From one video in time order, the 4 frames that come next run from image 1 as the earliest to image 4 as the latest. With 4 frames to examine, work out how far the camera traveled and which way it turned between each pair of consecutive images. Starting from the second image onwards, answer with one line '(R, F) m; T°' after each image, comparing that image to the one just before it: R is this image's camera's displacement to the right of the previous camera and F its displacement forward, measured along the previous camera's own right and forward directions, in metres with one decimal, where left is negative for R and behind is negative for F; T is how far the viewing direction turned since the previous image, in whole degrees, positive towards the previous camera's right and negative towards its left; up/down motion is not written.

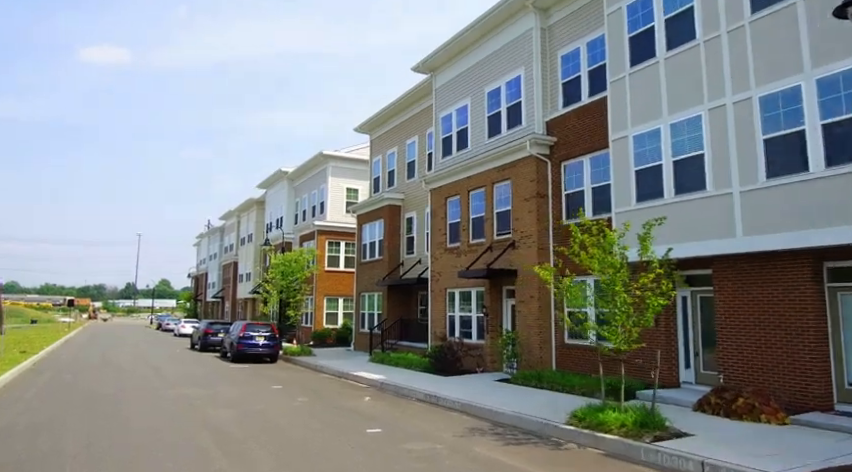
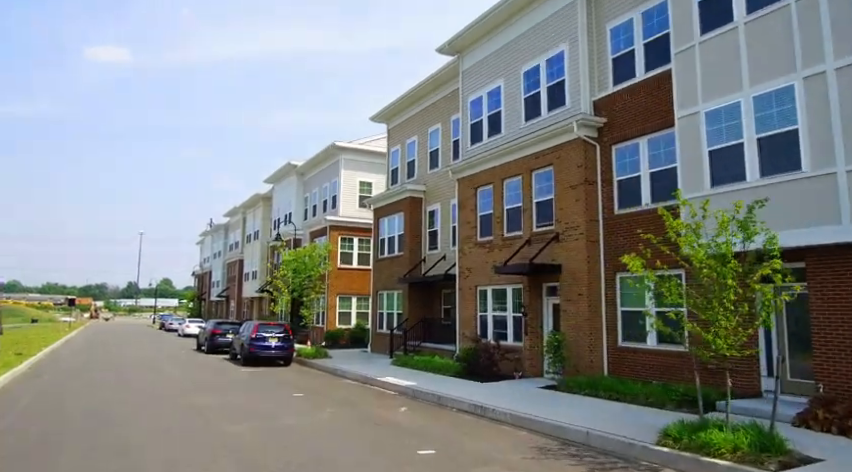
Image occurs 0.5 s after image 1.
(-0.9, +1.5) m; 0°
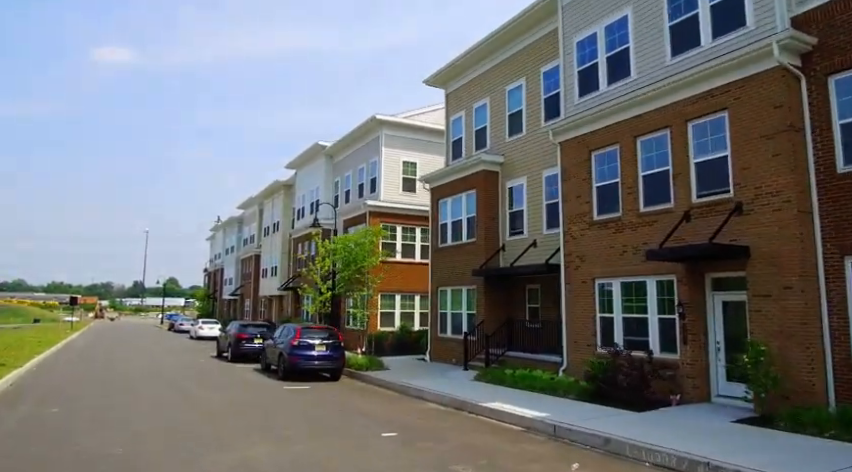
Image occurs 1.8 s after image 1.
(-2.3, +4.1) m; 0°
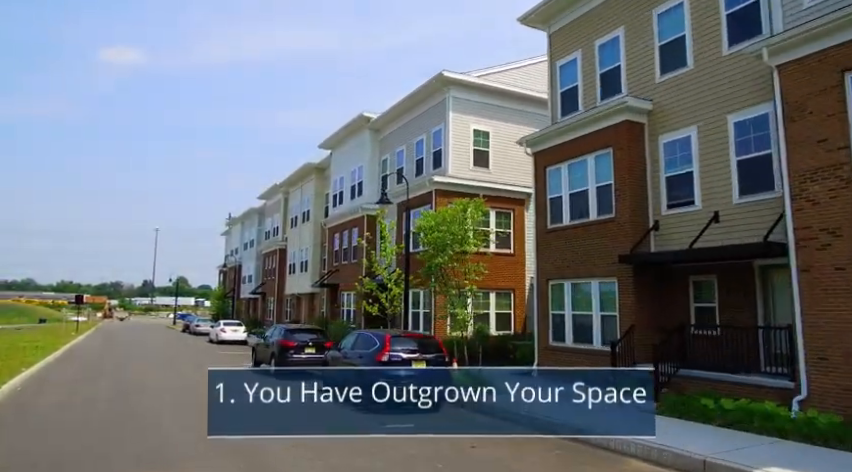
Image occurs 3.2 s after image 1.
(-2.6, +4.6) m; -1°
